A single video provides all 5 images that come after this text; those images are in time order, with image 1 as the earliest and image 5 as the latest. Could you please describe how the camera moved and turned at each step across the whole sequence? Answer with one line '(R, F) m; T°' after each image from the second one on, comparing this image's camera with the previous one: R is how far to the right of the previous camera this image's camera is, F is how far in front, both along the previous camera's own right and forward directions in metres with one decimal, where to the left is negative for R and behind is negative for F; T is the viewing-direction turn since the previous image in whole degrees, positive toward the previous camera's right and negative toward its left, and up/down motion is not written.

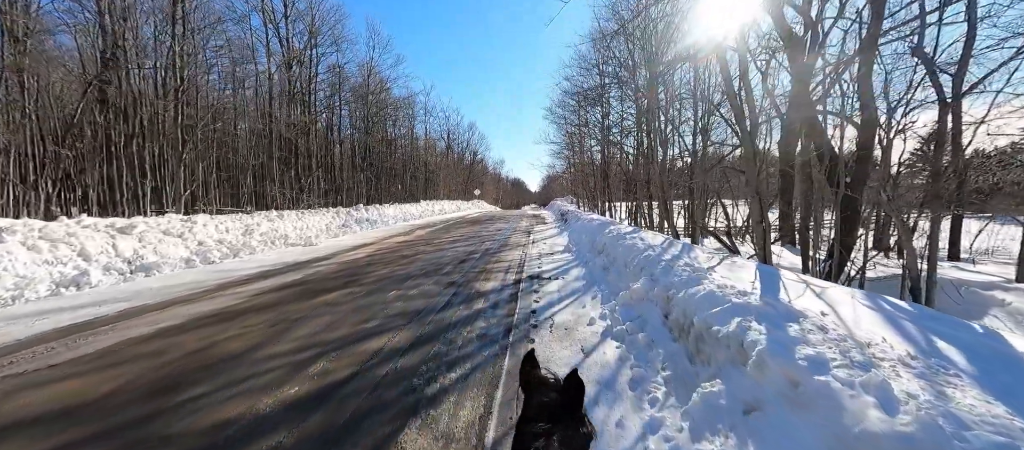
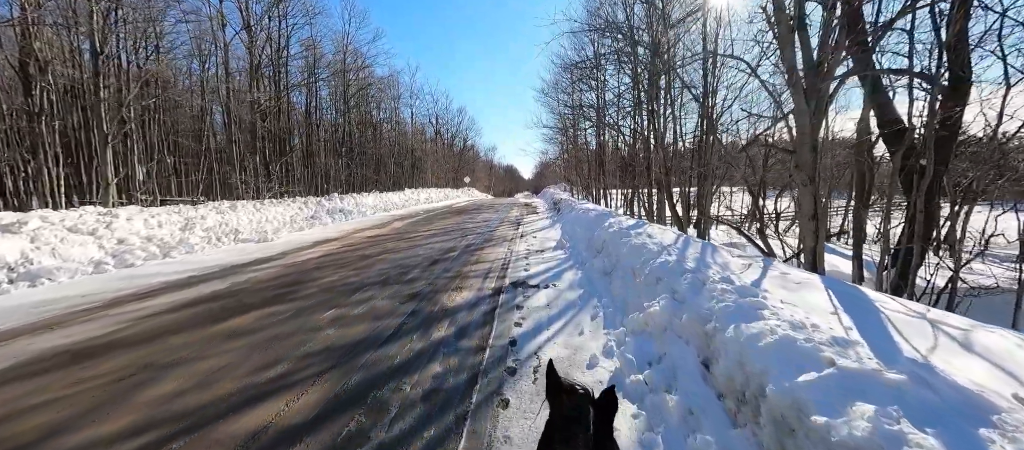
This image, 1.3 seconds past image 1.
(+0.2, +1.4) m; +1°
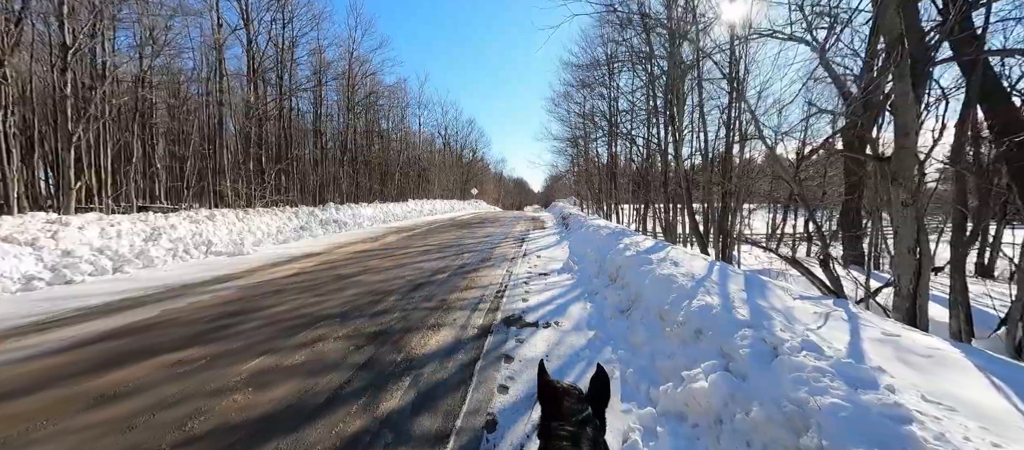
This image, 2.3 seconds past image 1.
(+0.2, +1.1) m; -1°
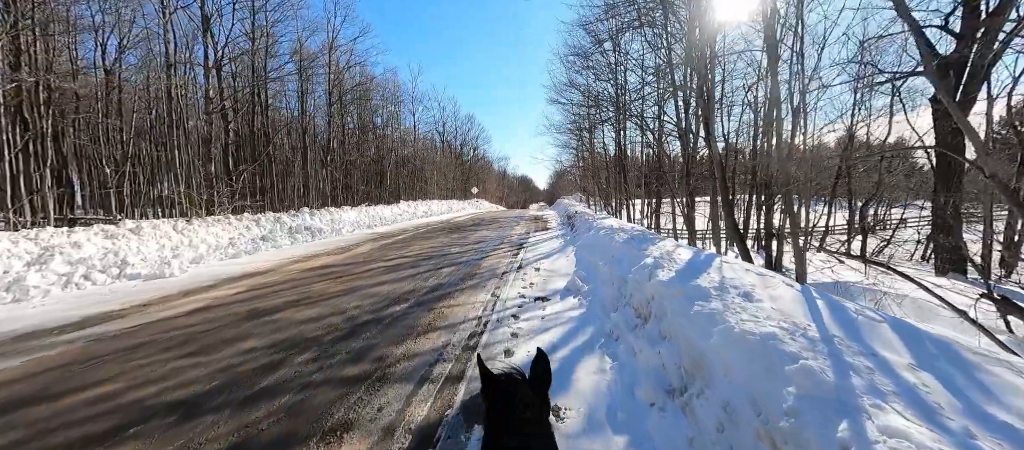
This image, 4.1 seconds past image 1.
(+0.3, +2.0) m; -1°
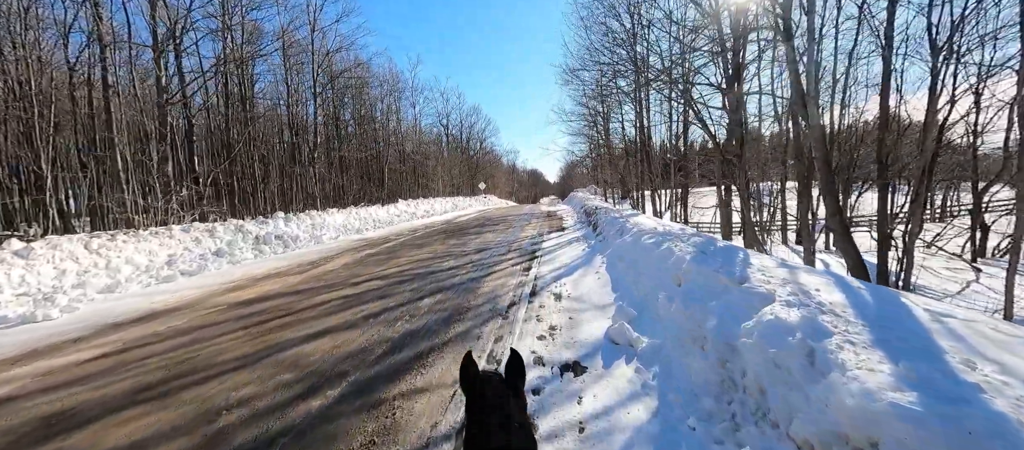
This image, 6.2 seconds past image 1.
(0.0, +2.2) m; -2°
